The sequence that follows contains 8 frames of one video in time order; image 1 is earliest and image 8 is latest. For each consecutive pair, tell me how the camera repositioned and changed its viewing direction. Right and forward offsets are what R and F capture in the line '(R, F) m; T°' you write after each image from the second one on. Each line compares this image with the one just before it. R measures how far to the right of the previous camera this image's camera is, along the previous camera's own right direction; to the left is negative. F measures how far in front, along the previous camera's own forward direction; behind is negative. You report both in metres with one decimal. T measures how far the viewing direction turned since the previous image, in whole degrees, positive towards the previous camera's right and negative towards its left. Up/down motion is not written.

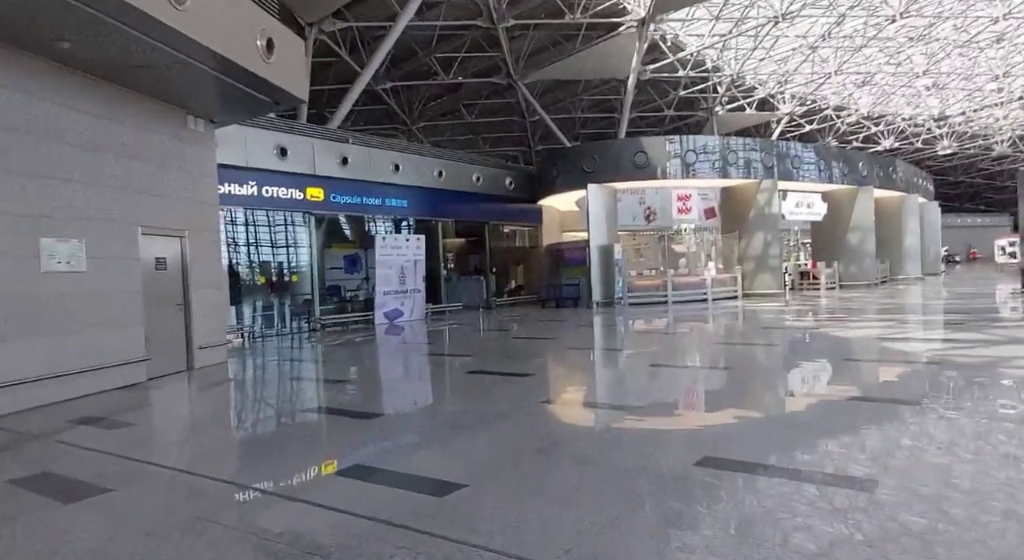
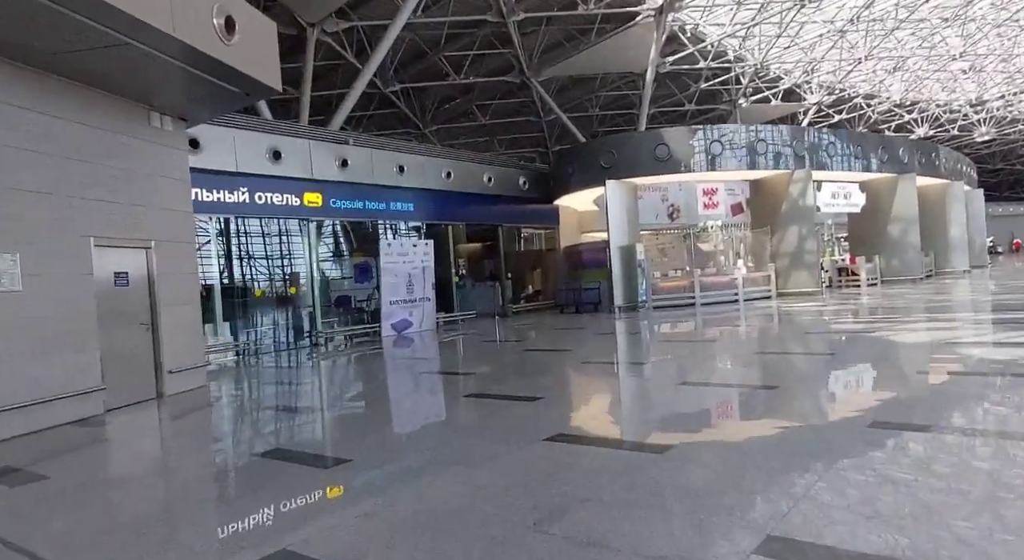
(+0.2, +1.1) m; -2°
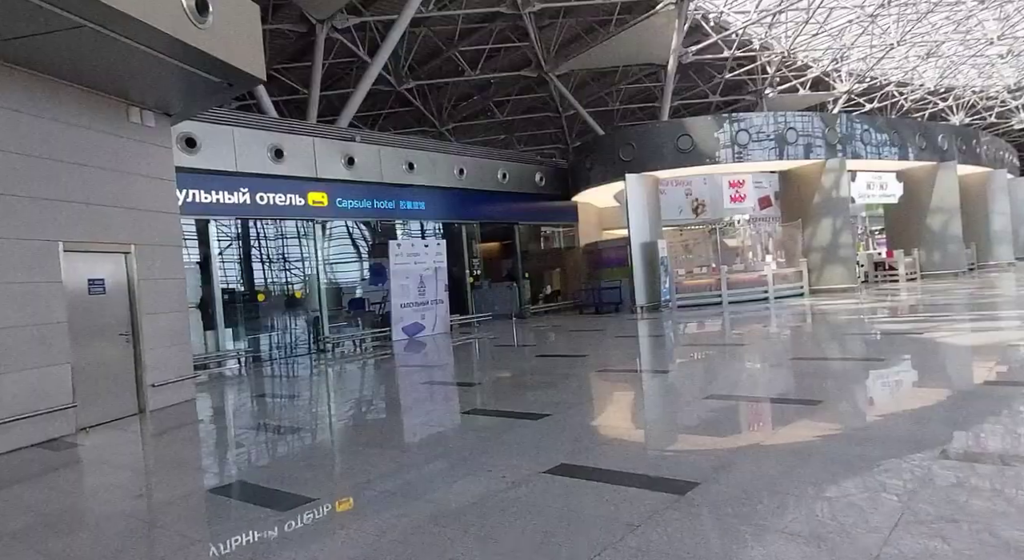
(+0.2, +0.7) m; -2°
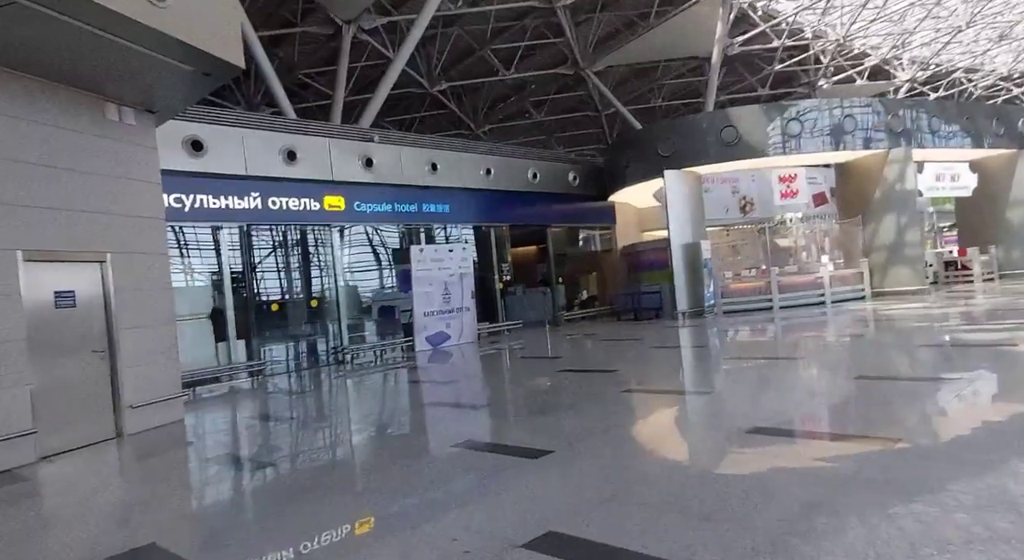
(+0.3, +1.0) m; -4°
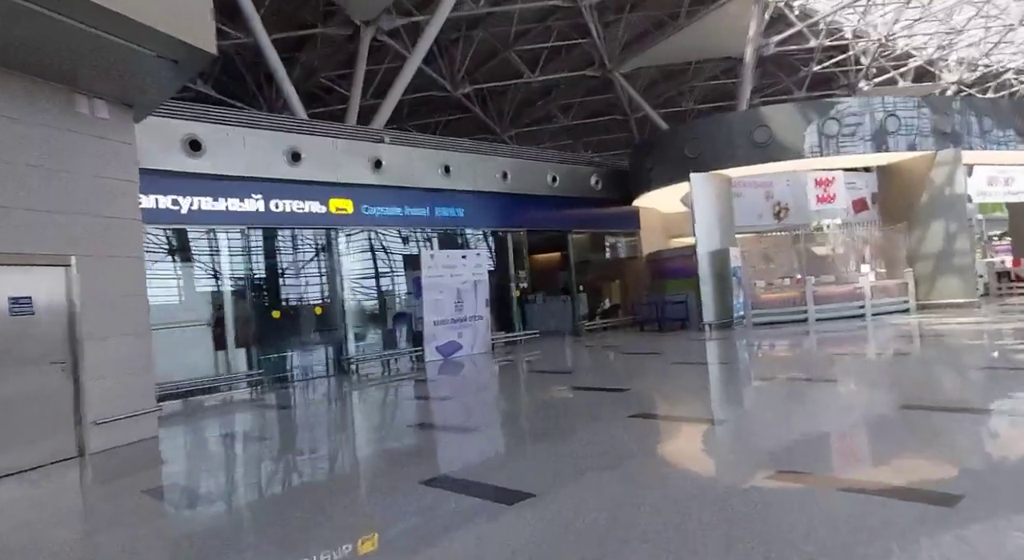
(+0.3, +0.7) m; -3°
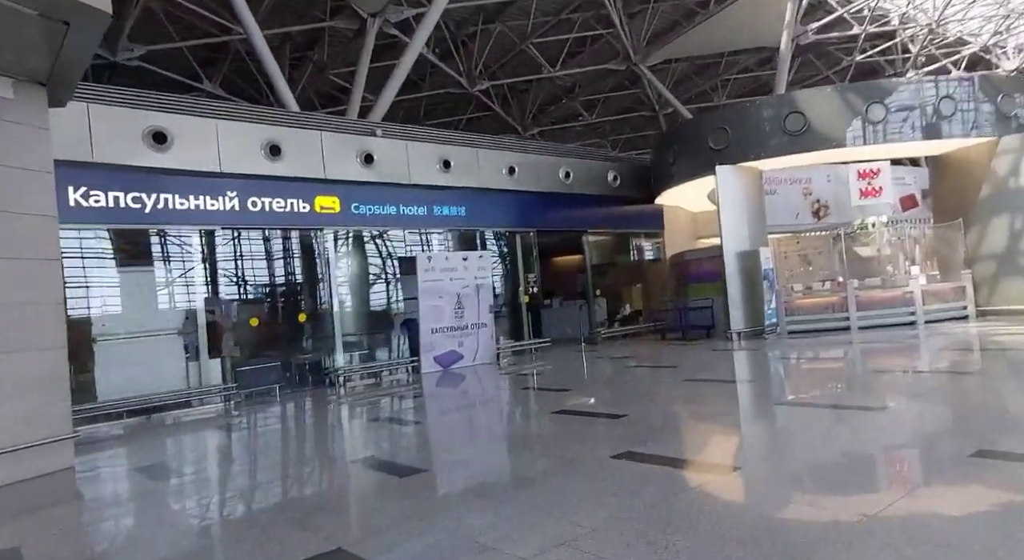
(+0.5, +1.2) m; -3°
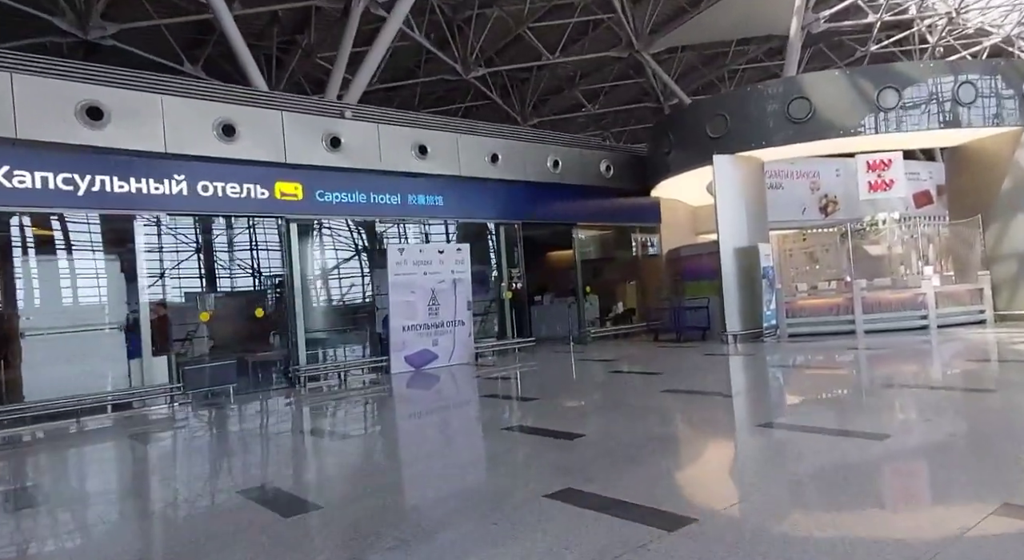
(+0.5, +0.9) m; -1°
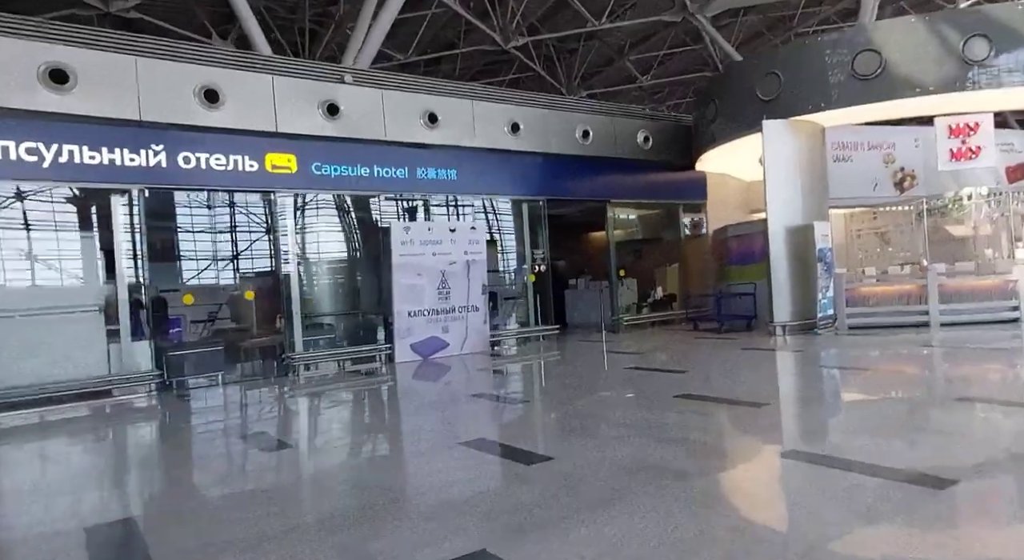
(+0.7, +1.1) m; -5°
